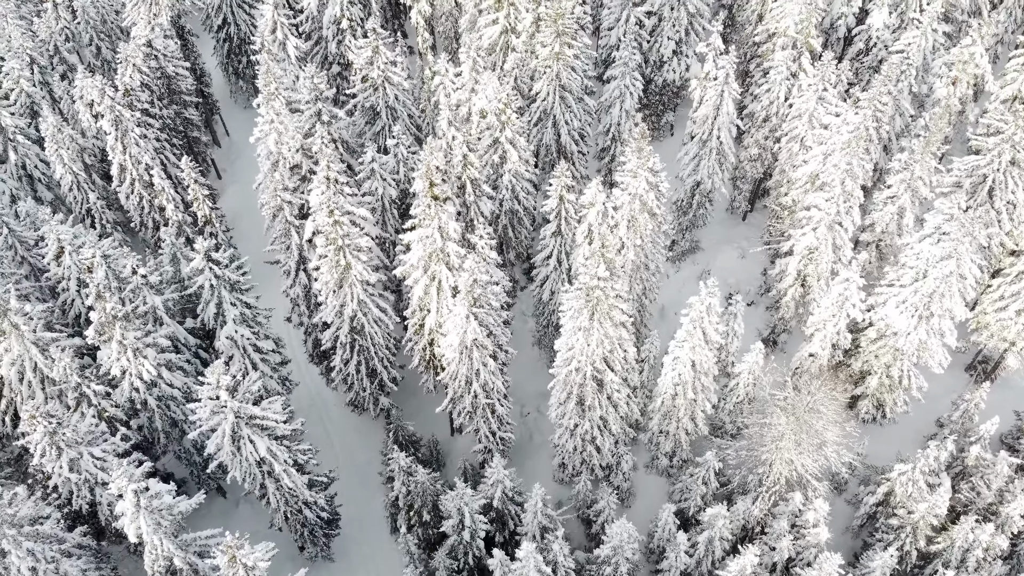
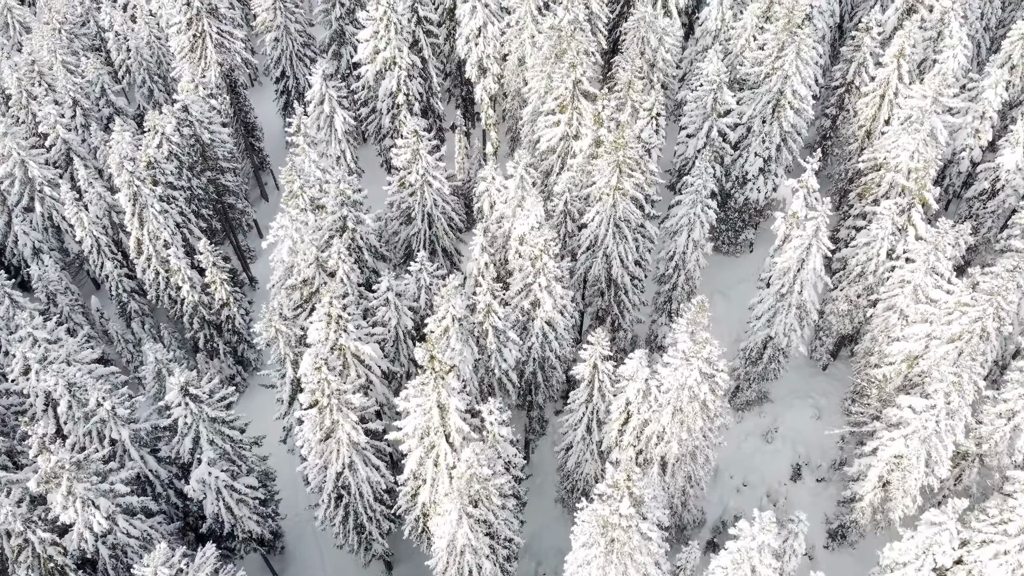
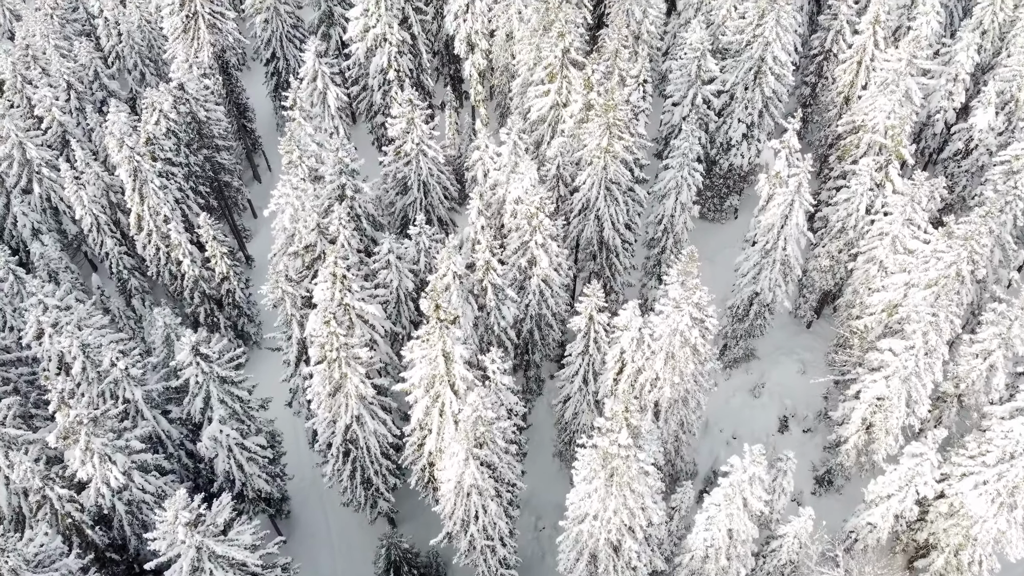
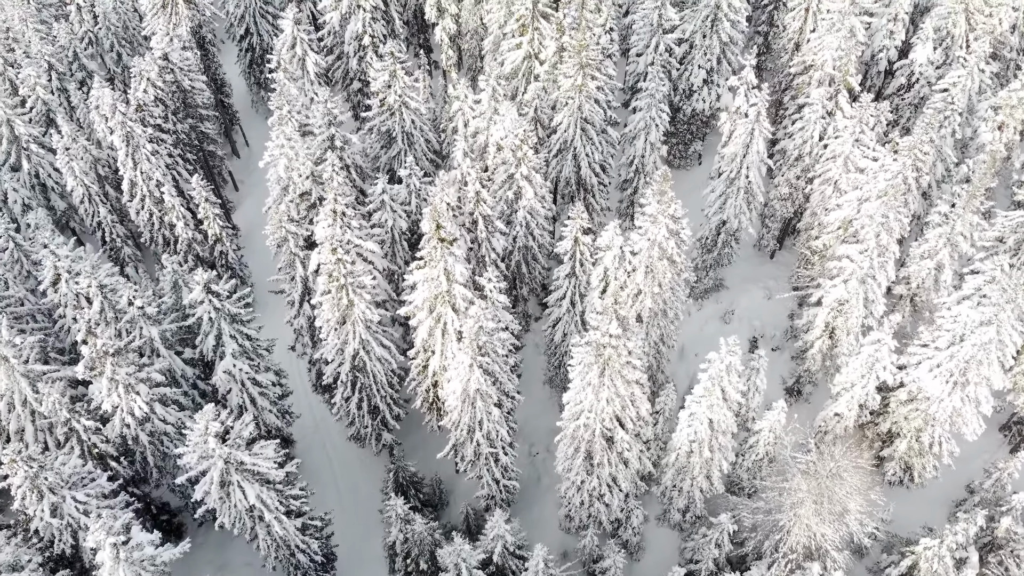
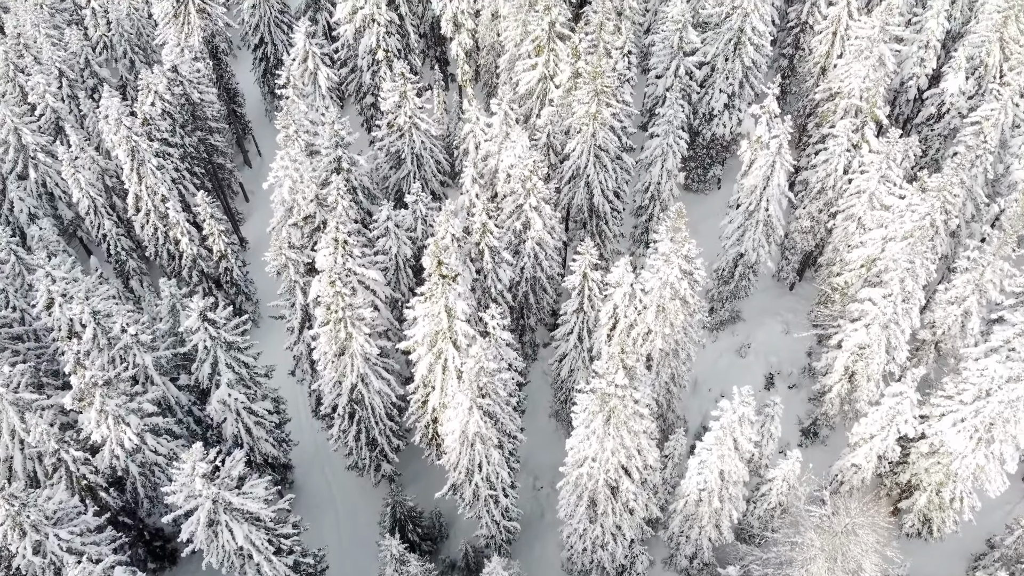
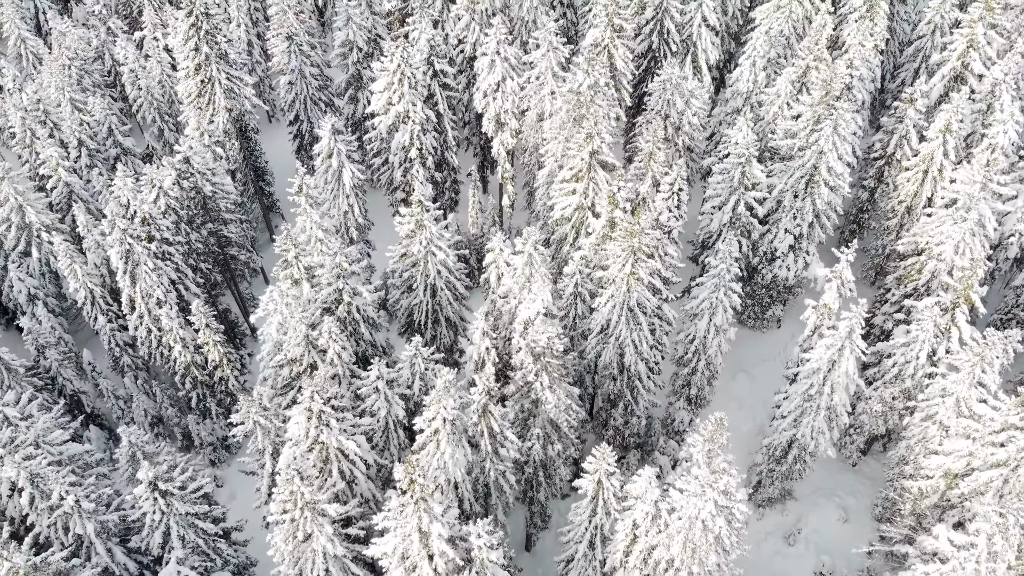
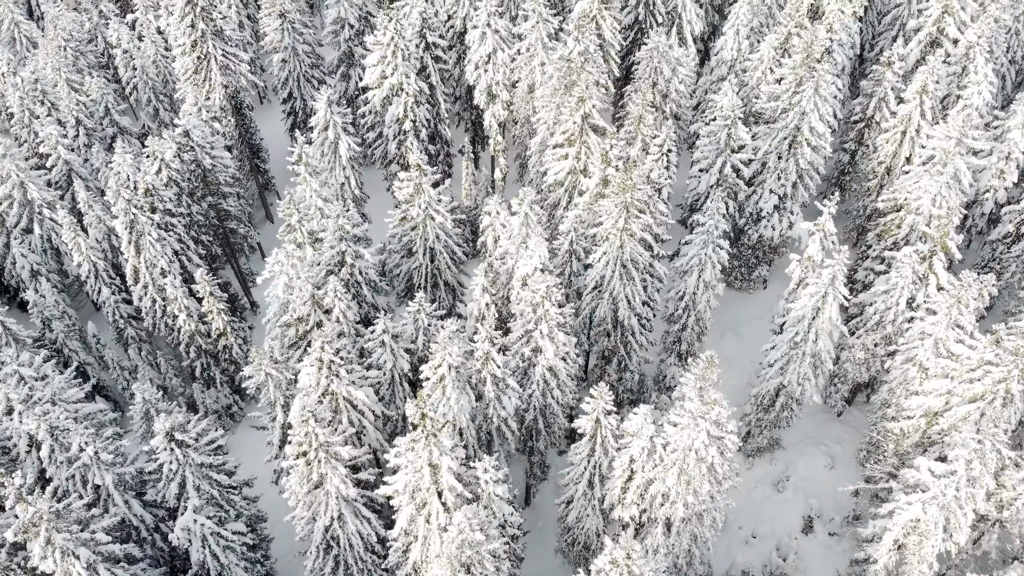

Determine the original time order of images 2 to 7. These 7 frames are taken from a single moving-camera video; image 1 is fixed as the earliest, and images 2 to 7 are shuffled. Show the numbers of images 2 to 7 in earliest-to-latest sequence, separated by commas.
4, 5, 3, 2, 7, 6
